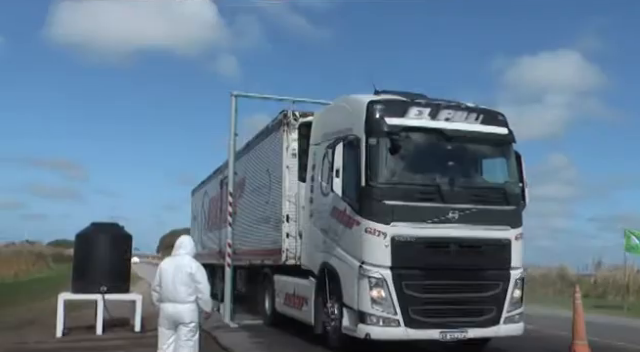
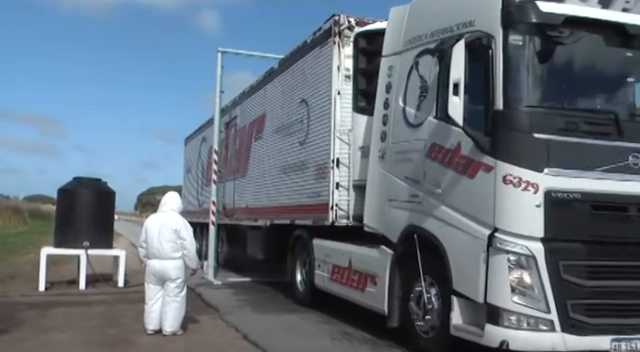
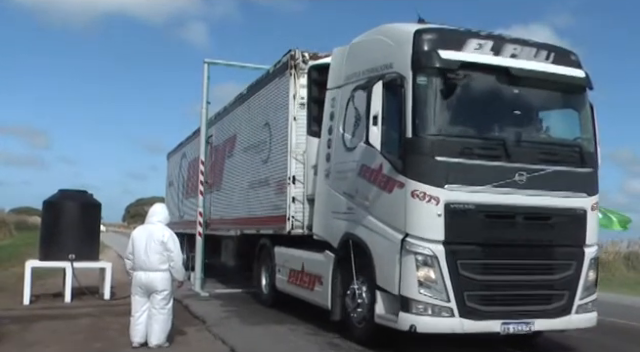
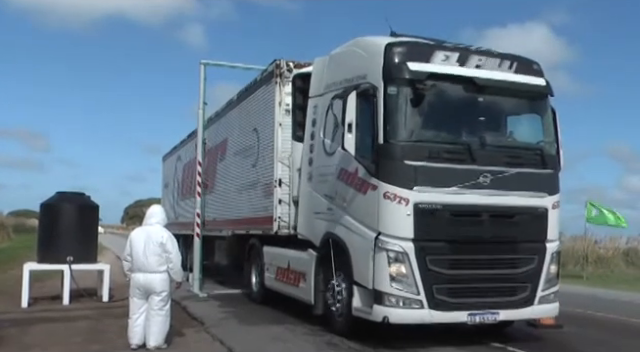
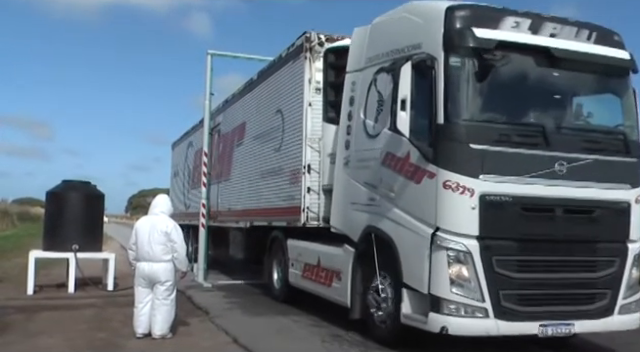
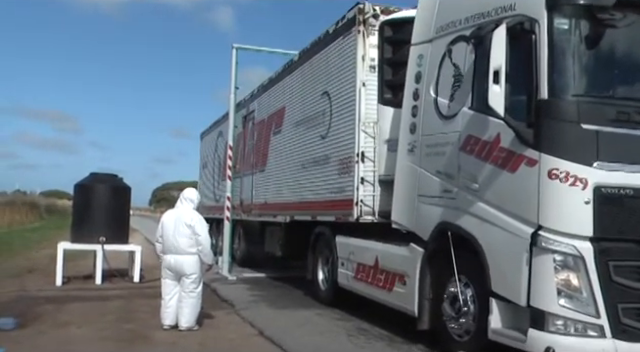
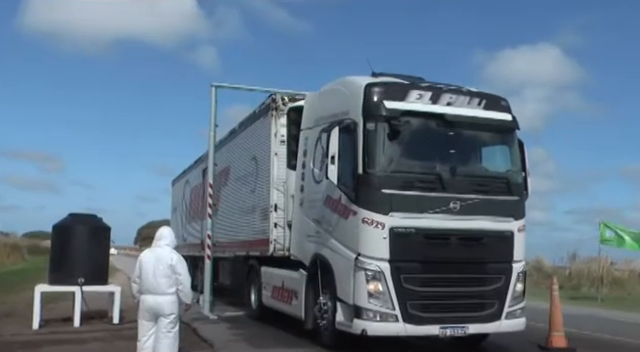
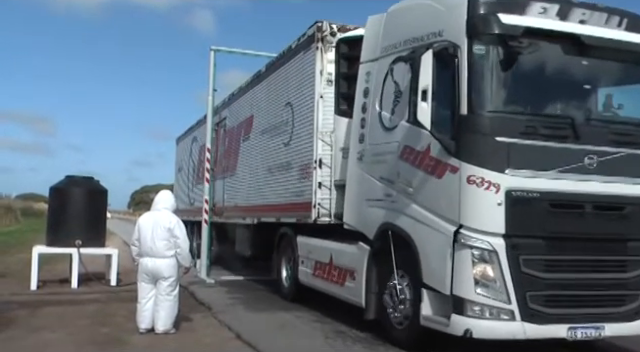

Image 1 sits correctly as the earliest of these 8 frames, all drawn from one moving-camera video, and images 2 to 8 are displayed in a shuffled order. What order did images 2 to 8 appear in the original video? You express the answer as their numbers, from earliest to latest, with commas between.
7, 4, 3, 5, 8, 2, 6
